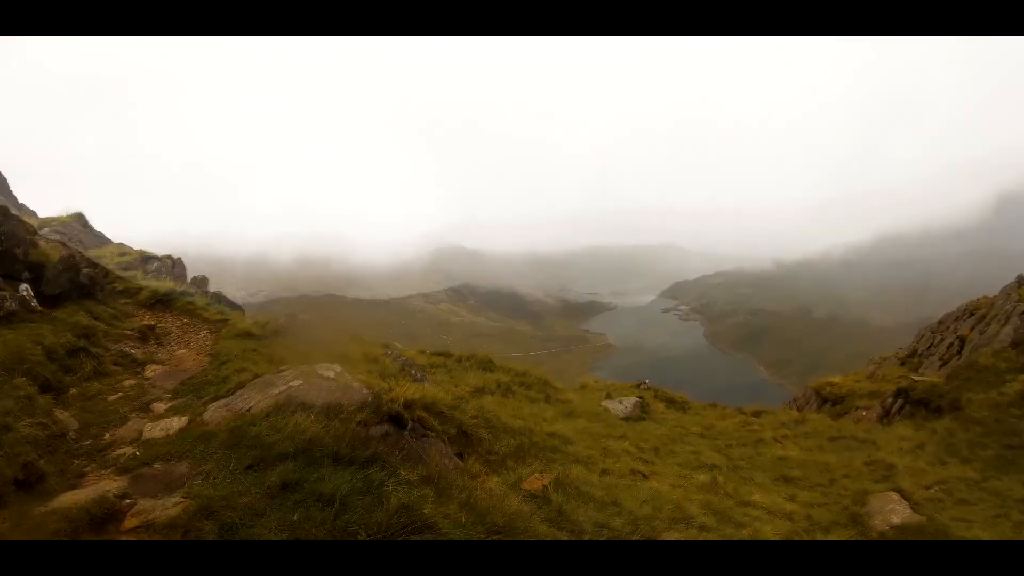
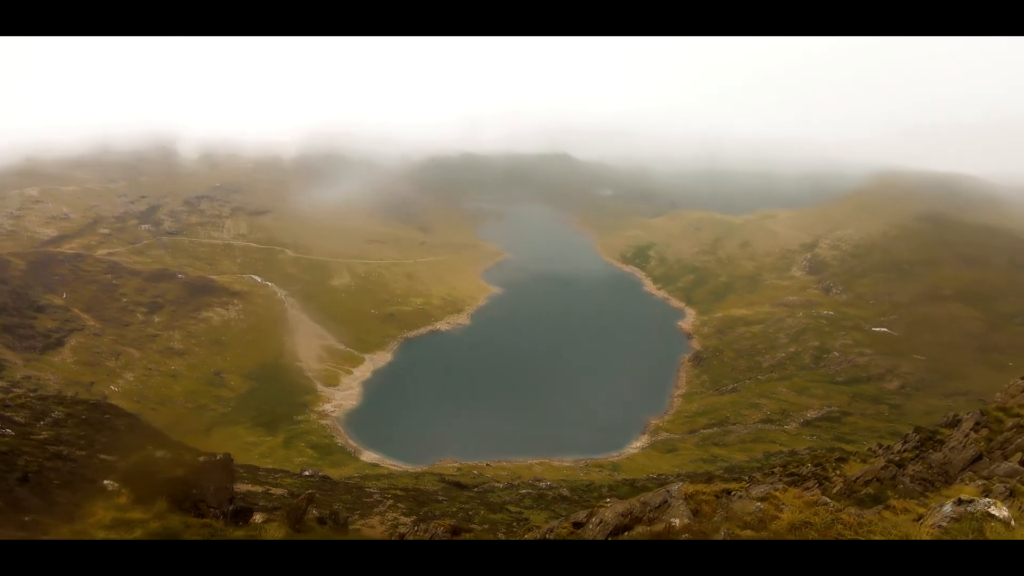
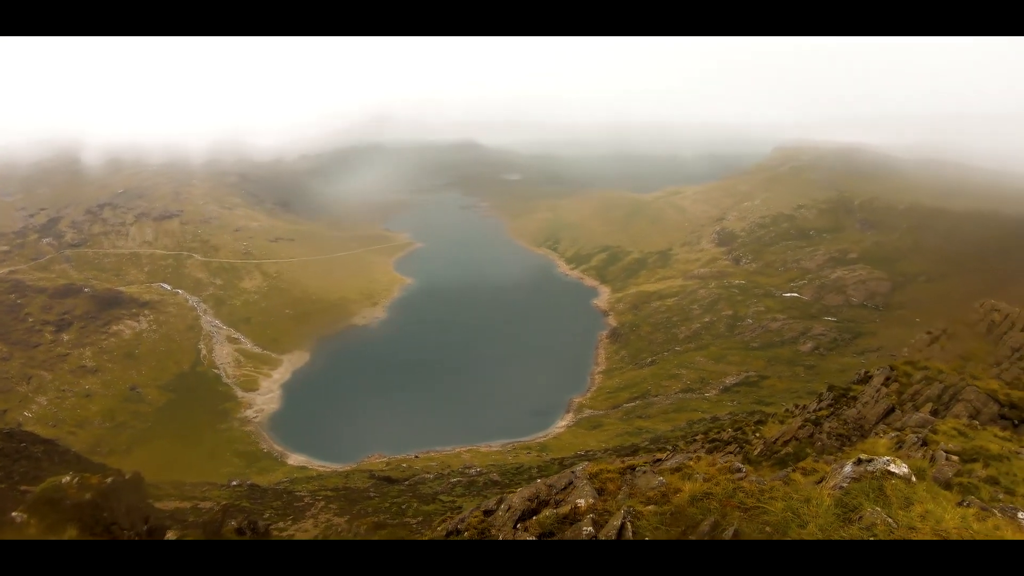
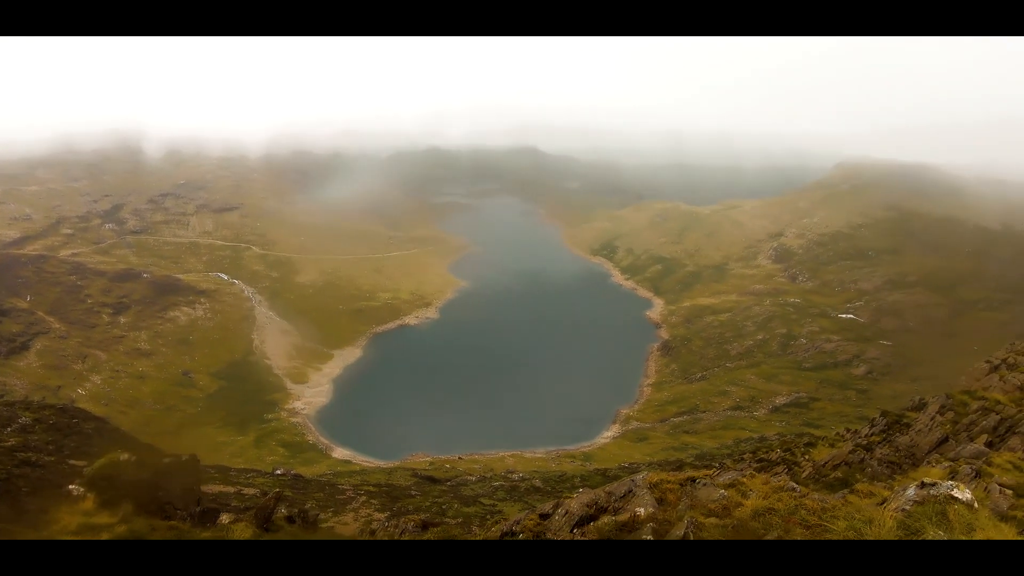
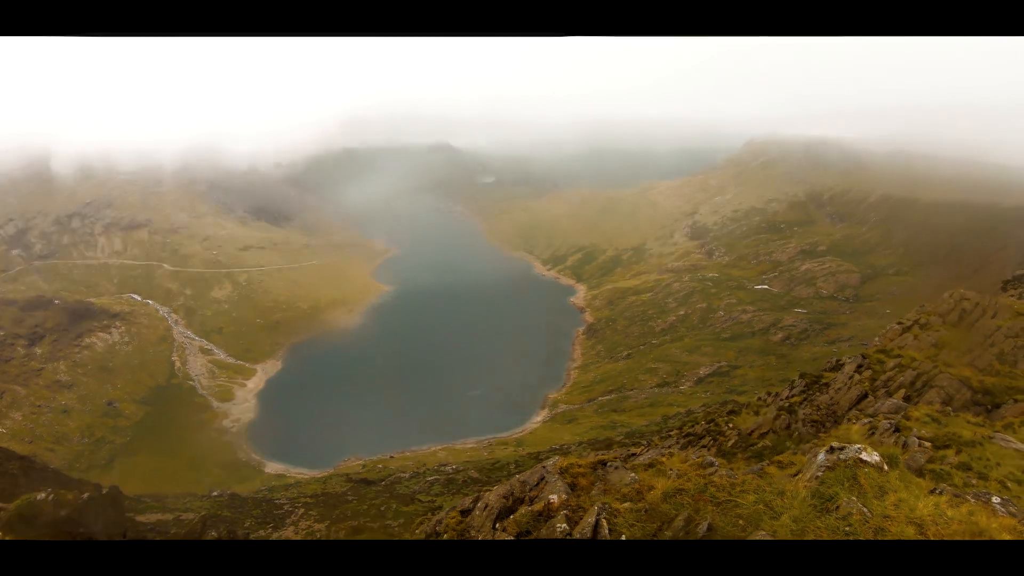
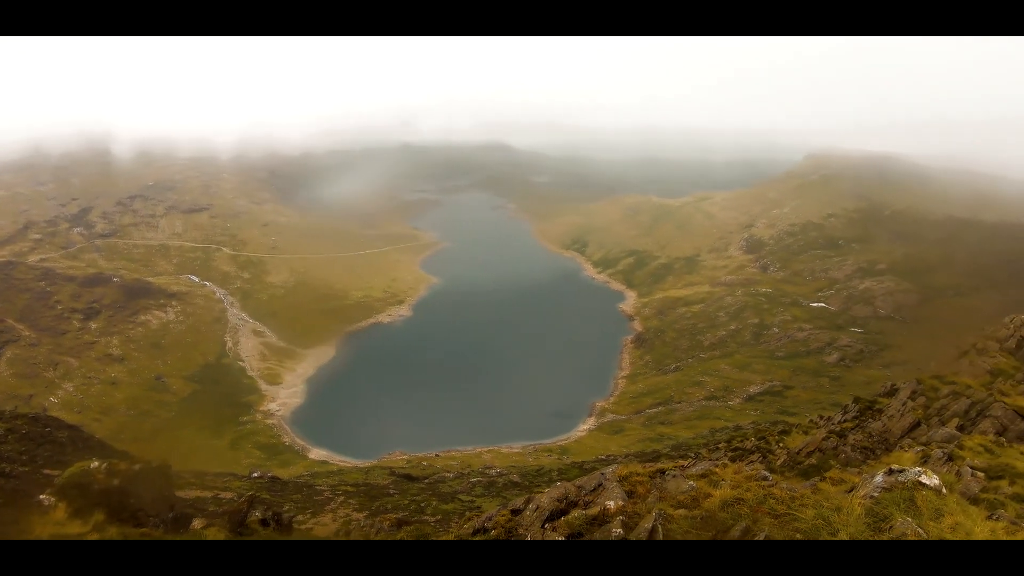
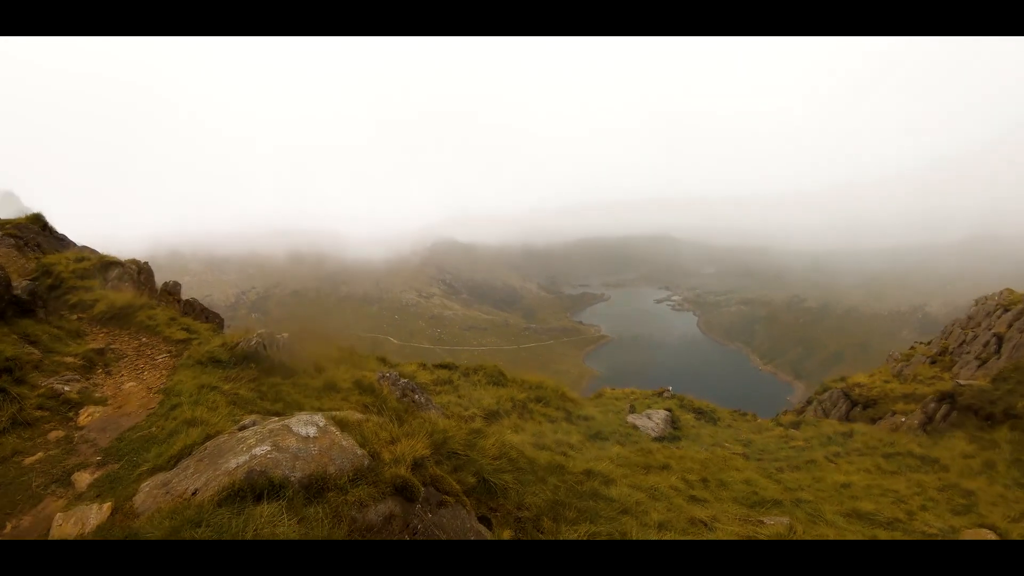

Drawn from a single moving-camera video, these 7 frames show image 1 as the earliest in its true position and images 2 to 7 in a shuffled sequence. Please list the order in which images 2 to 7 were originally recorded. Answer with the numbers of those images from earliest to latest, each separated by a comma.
7, 2, 4, 6, 3, 5
